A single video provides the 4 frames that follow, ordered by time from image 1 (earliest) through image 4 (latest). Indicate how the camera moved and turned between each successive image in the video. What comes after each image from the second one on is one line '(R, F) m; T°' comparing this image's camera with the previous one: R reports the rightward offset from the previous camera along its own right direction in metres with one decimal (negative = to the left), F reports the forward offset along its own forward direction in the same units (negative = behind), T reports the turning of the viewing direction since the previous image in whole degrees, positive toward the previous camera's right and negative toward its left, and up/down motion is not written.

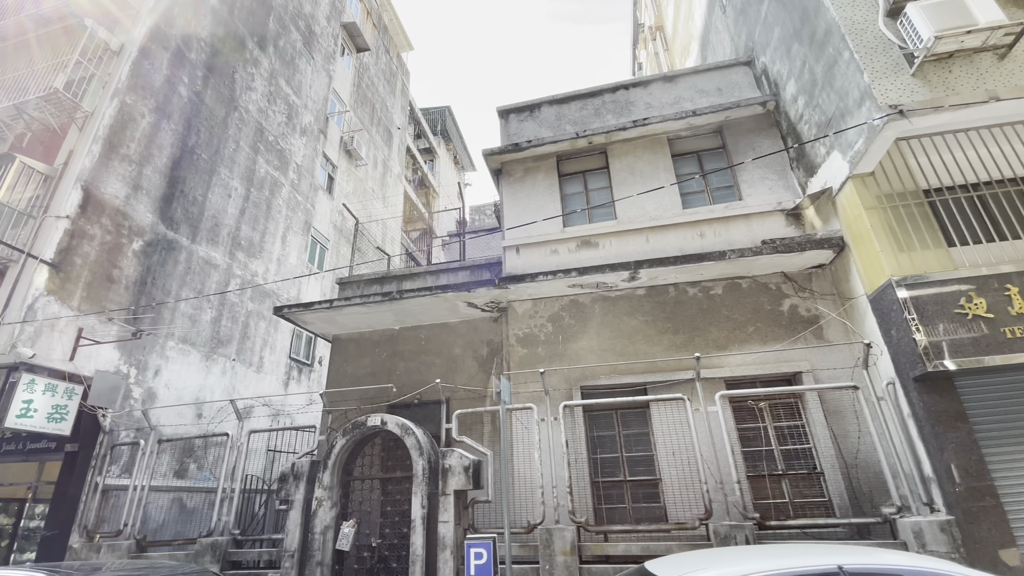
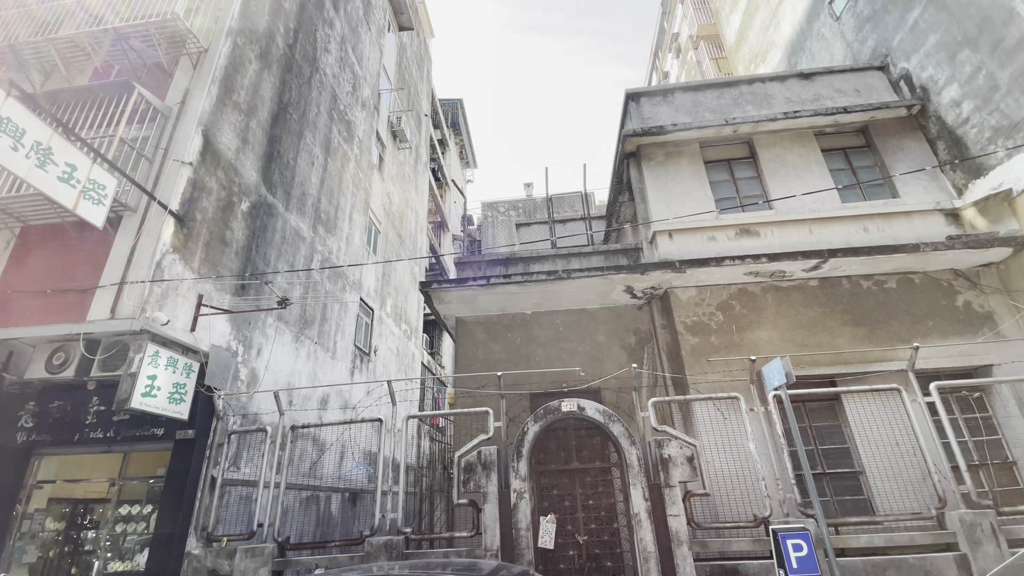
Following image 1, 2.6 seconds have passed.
(-3.2, +0.6) m; +7°
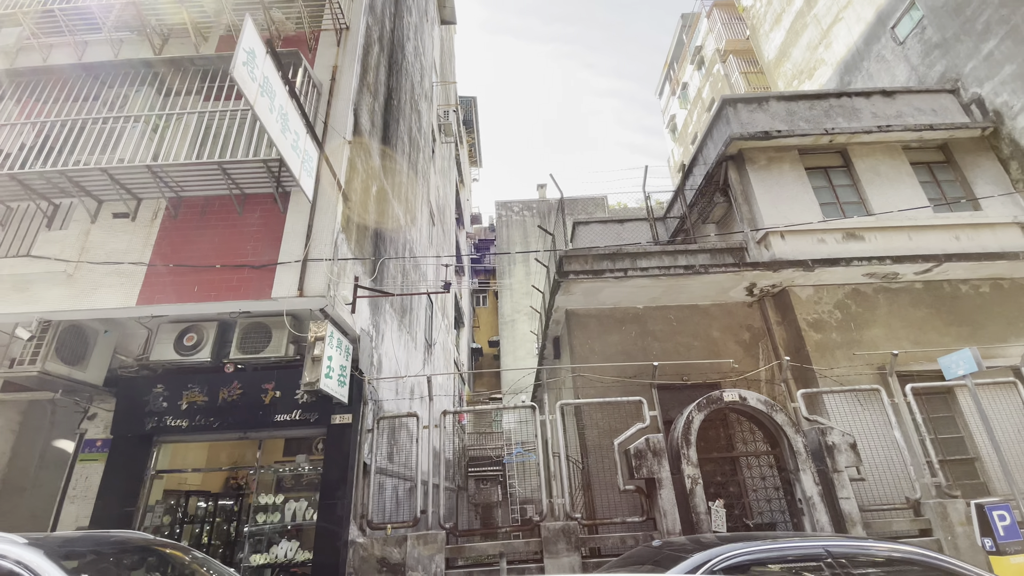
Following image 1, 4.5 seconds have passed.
(-2.5, 0.0) m; +5°
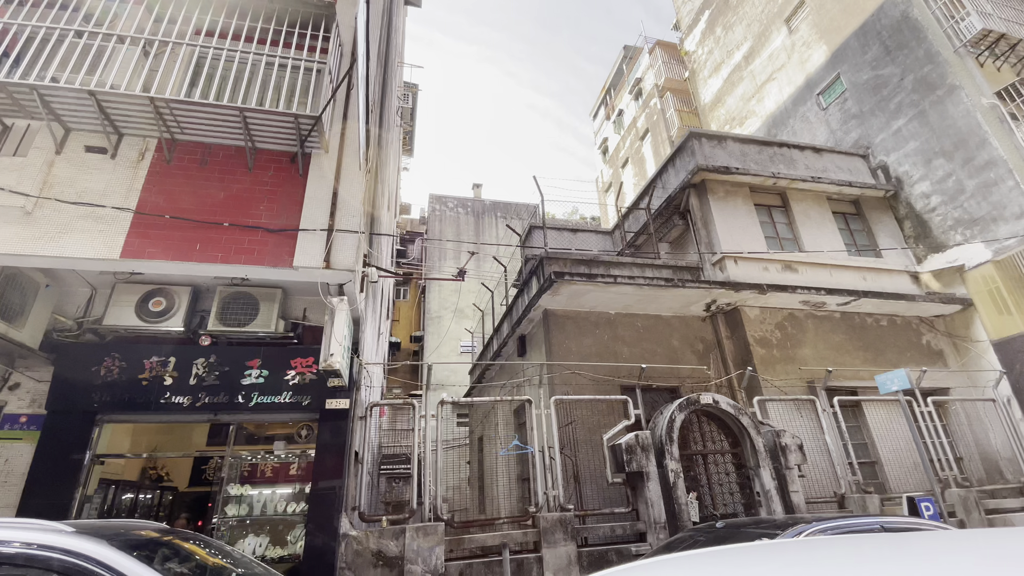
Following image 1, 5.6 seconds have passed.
(-1.4, +0.1) m; +12°
